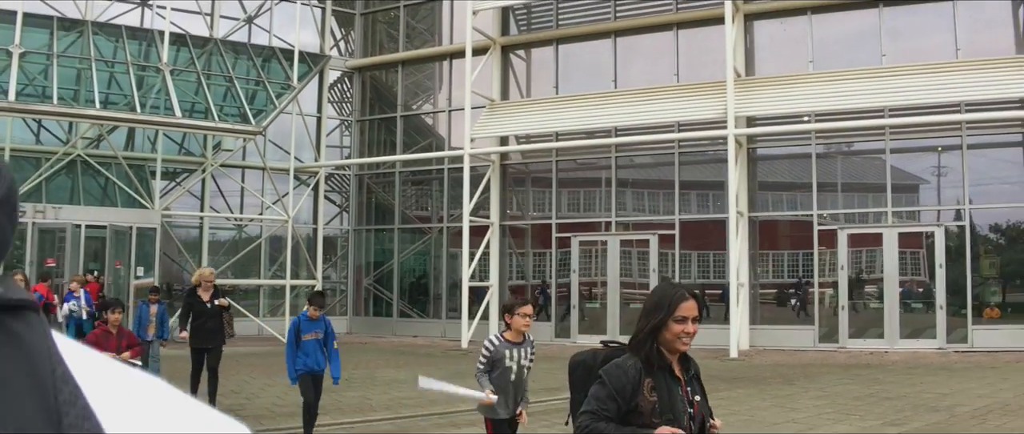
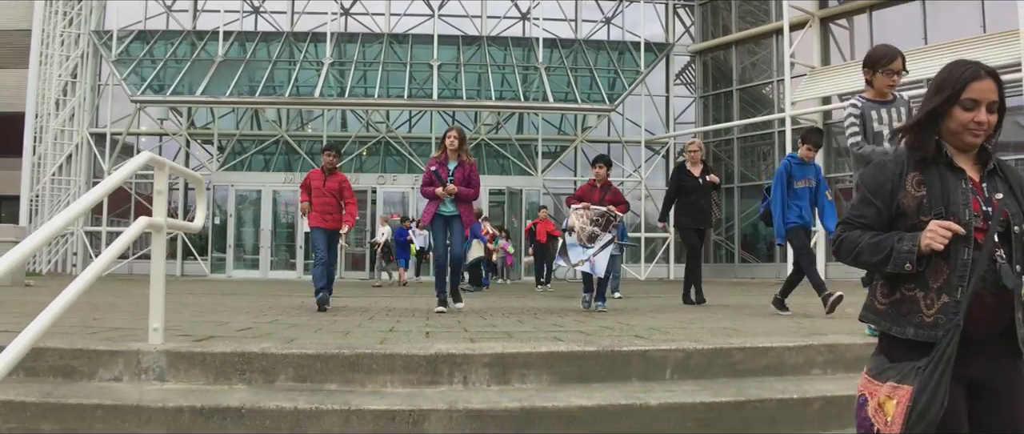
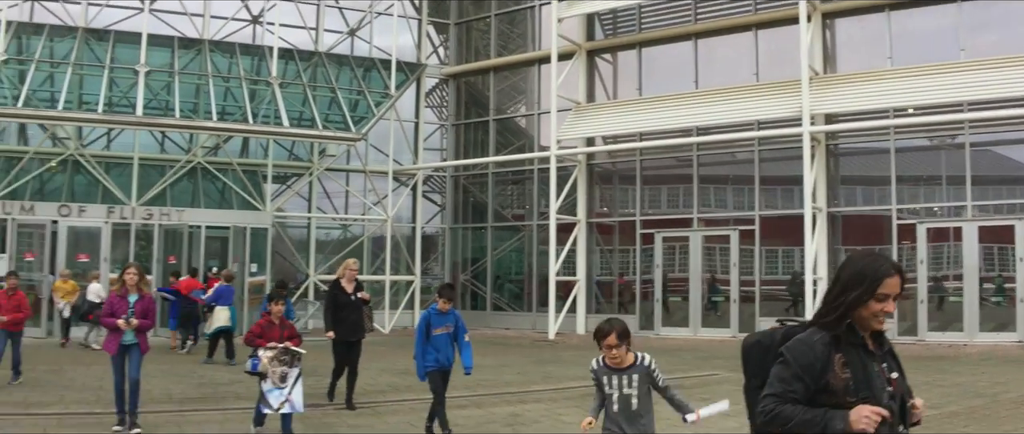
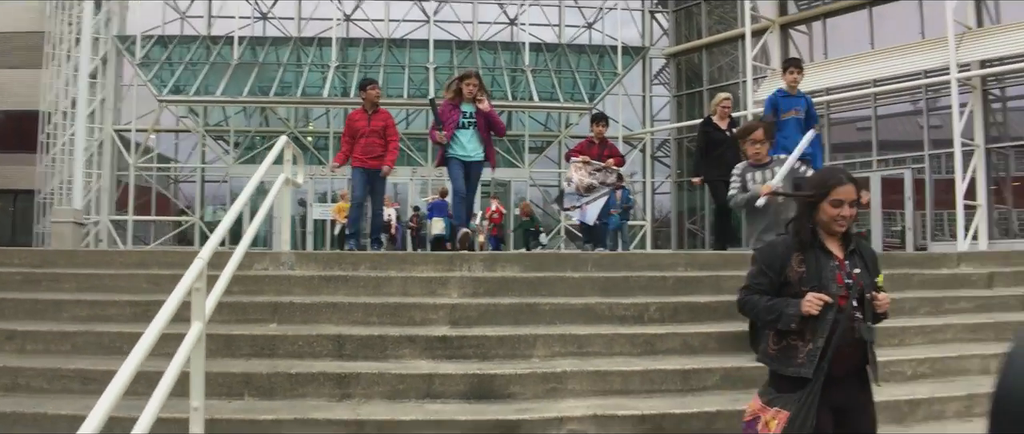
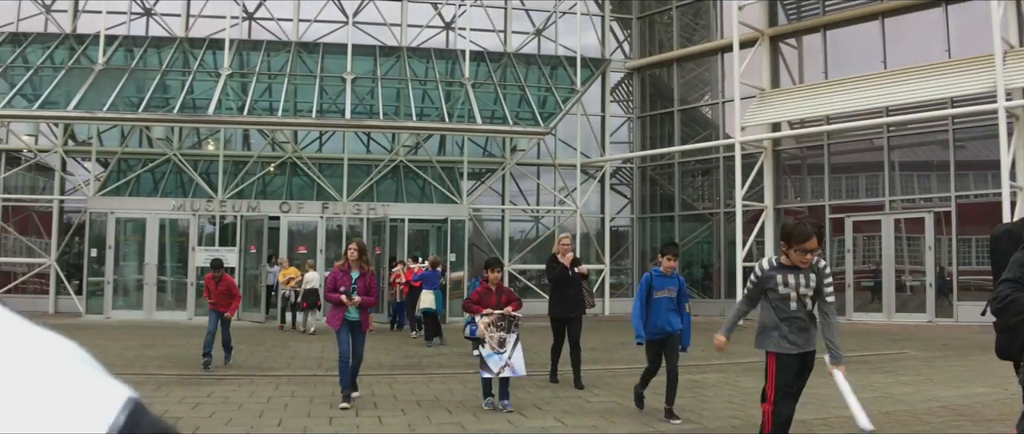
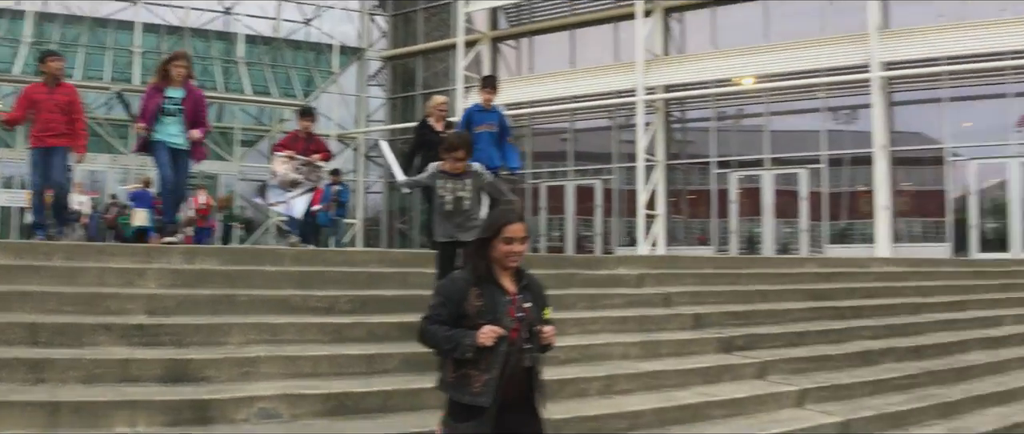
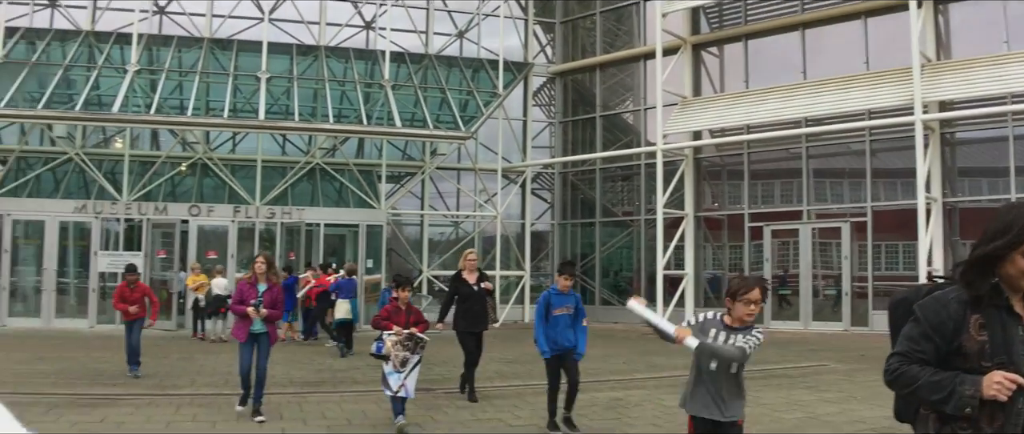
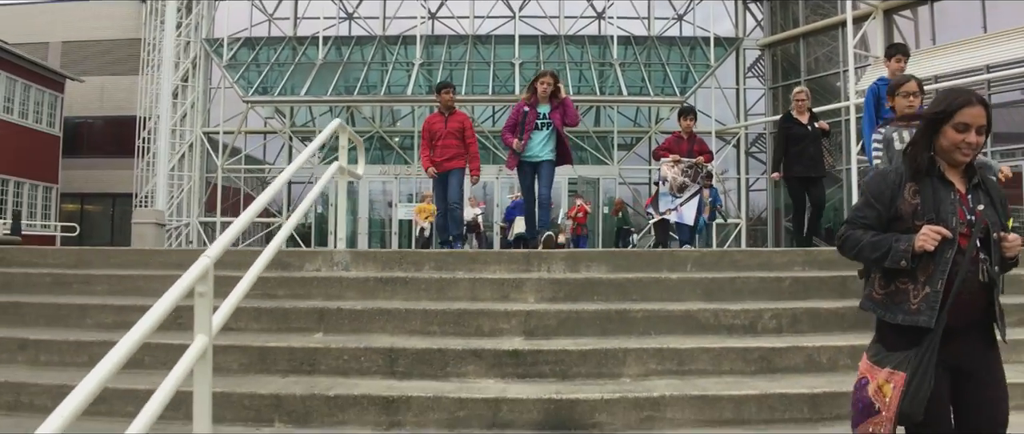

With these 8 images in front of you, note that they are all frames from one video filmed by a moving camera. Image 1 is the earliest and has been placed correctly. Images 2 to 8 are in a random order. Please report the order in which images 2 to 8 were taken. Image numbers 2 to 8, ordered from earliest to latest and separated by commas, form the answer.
3, 7, 5, 2, 8, 4, 6
